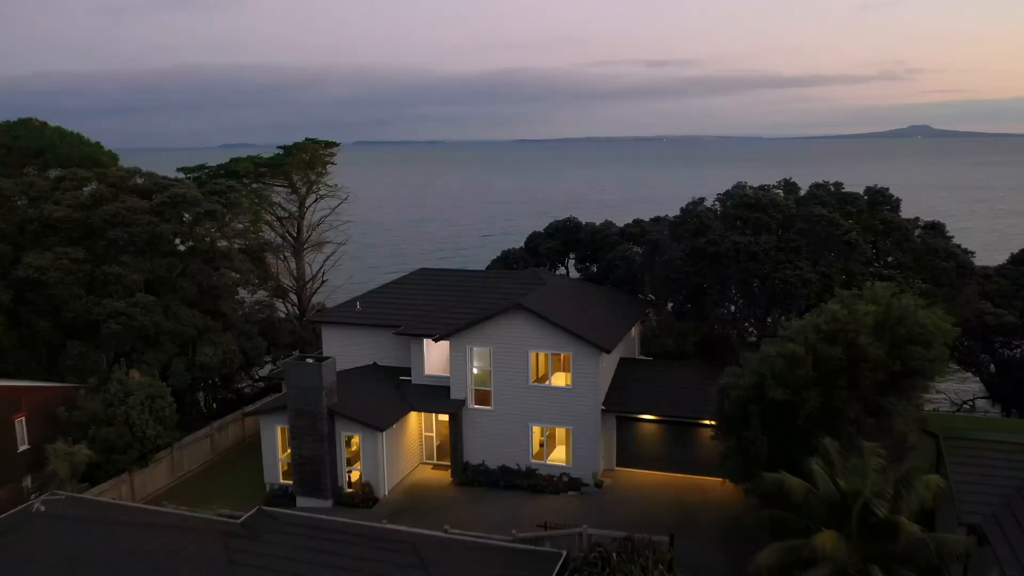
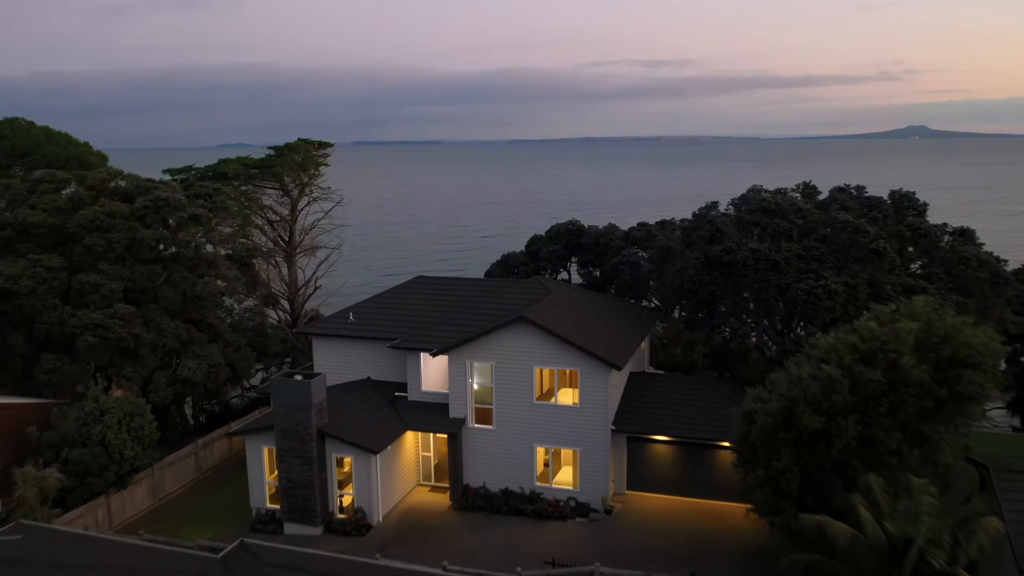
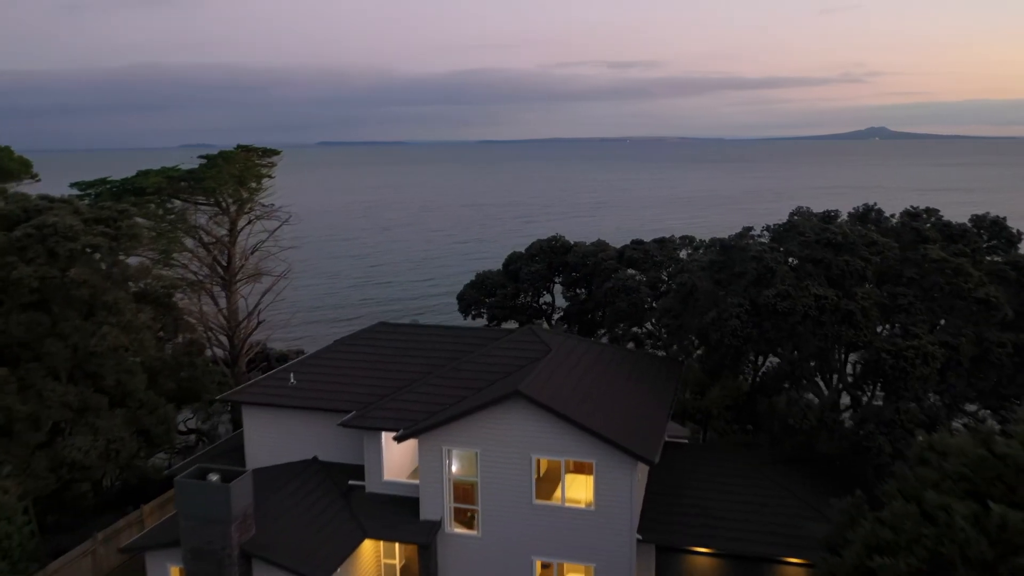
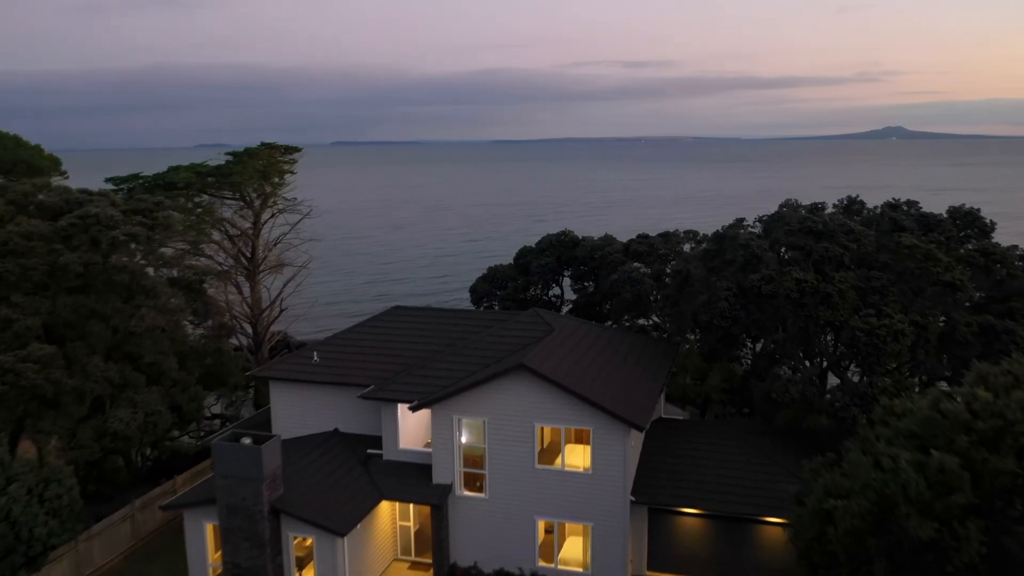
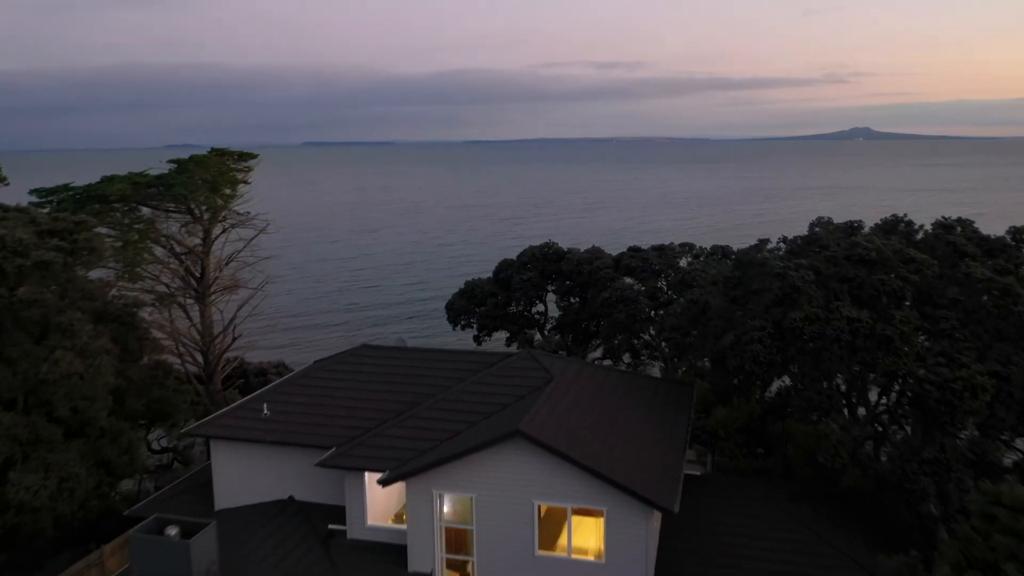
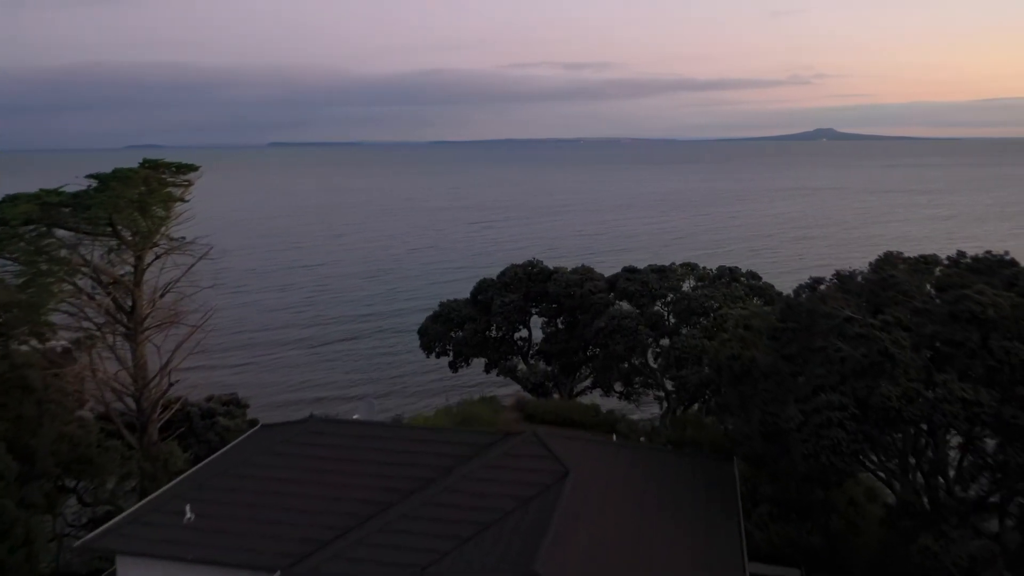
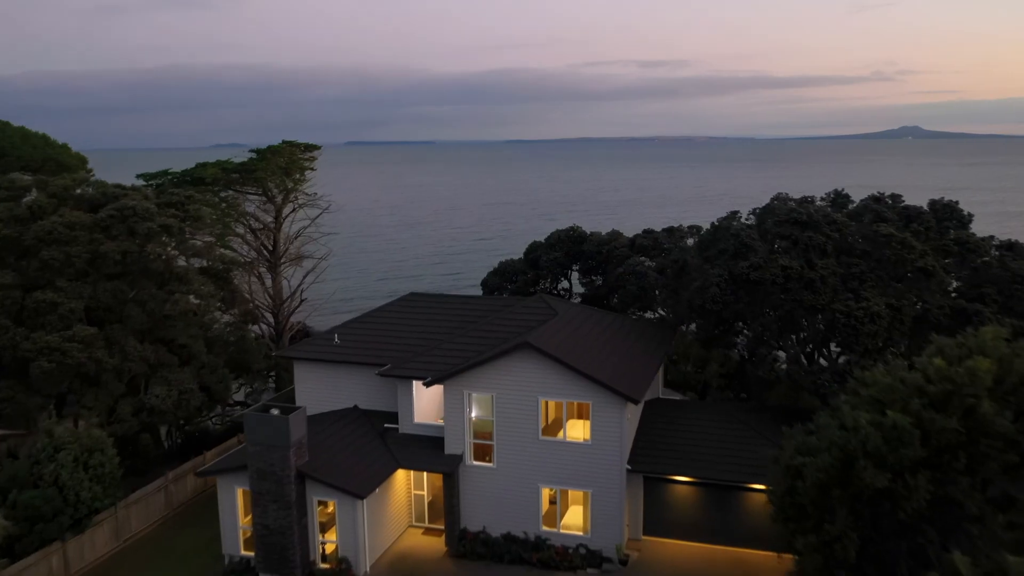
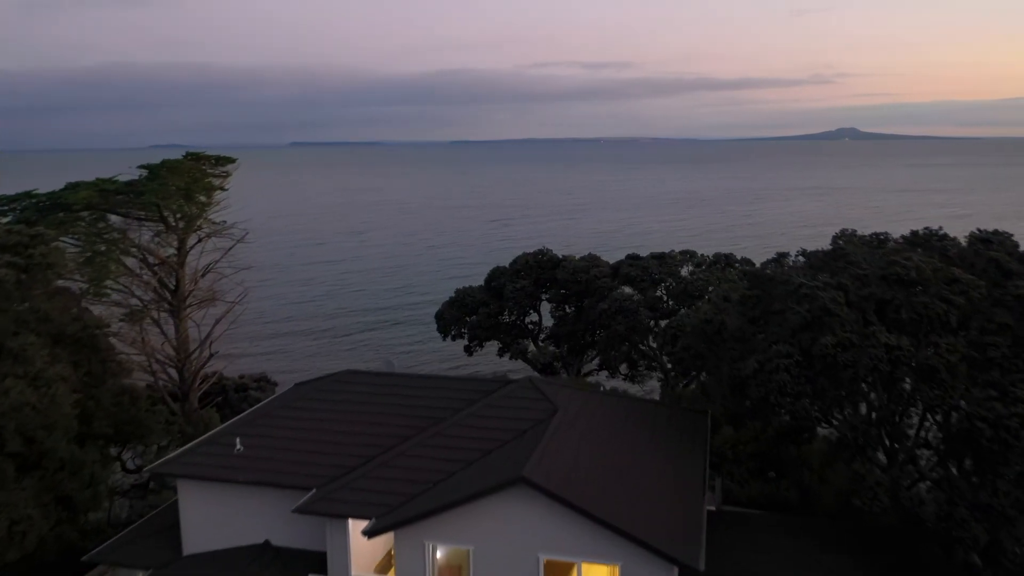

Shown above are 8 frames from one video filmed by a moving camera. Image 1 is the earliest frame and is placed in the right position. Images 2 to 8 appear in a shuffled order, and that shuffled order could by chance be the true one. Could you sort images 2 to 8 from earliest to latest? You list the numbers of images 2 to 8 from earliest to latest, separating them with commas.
2, 7, 4, 3, 5, 8, 6
